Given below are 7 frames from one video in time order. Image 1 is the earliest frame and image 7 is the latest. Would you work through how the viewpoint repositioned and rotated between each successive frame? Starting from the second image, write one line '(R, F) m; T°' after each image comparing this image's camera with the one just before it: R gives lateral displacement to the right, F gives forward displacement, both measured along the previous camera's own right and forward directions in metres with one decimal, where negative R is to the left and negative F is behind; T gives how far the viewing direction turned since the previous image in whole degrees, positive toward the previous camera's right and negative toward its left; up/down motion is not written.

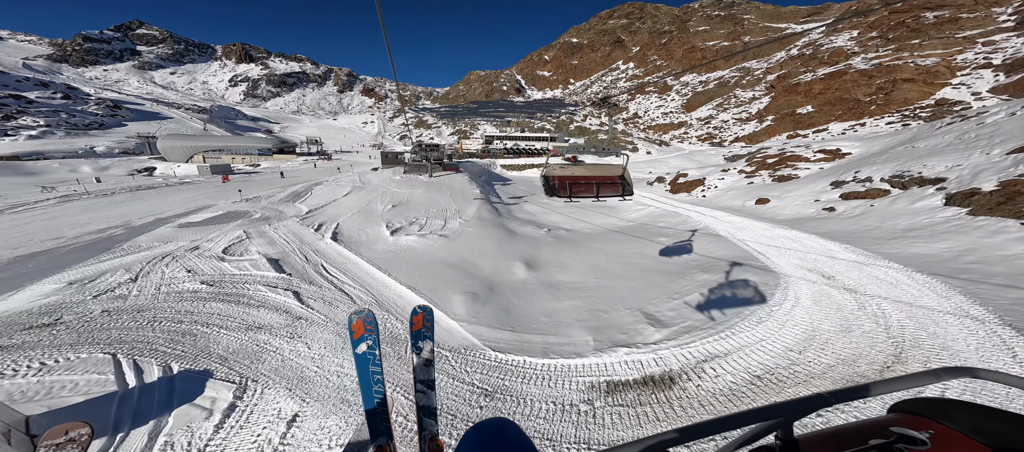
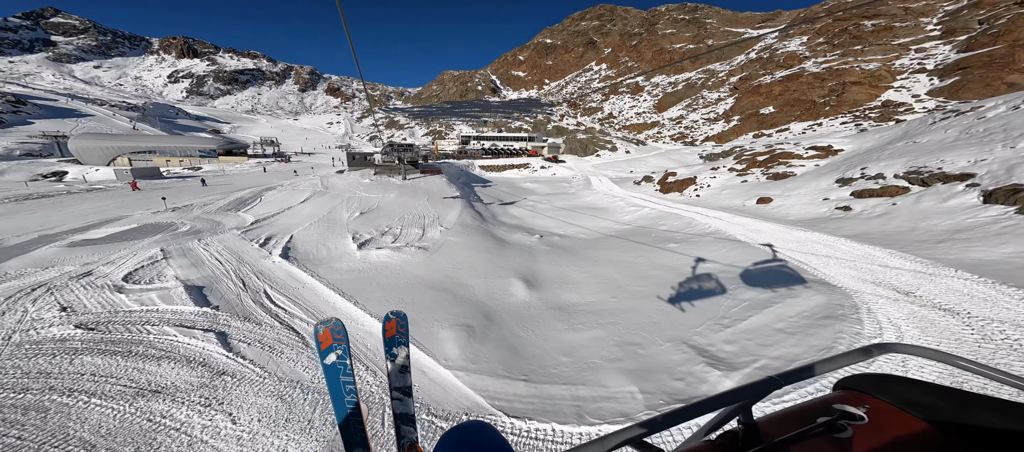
(-0.6, +1.8) m; +5°
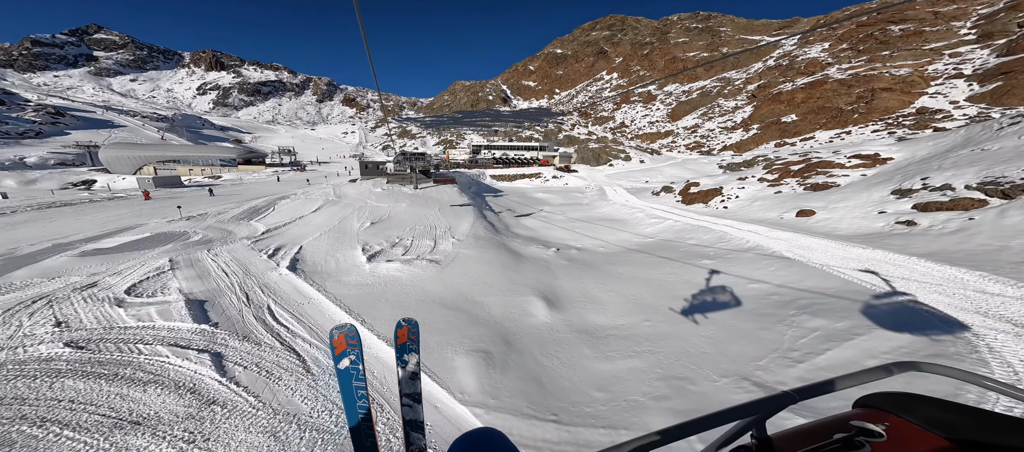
(-0.2, +0.7) m; -2°
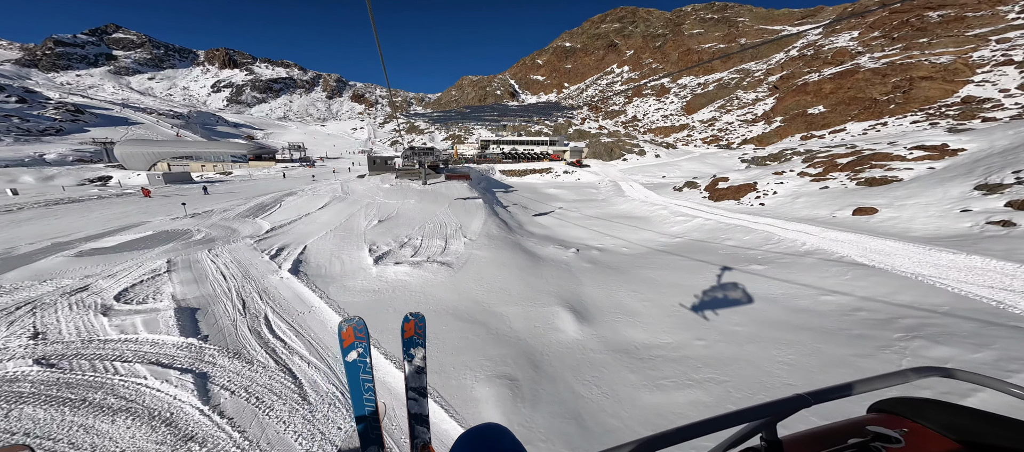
(-0.3, +1.1) m; -2°
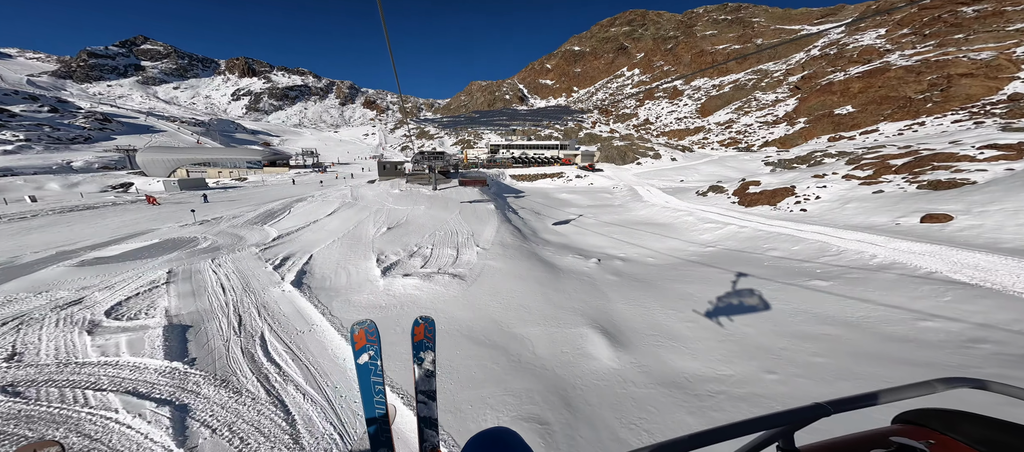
(-0.2, +0.9) m; -2°
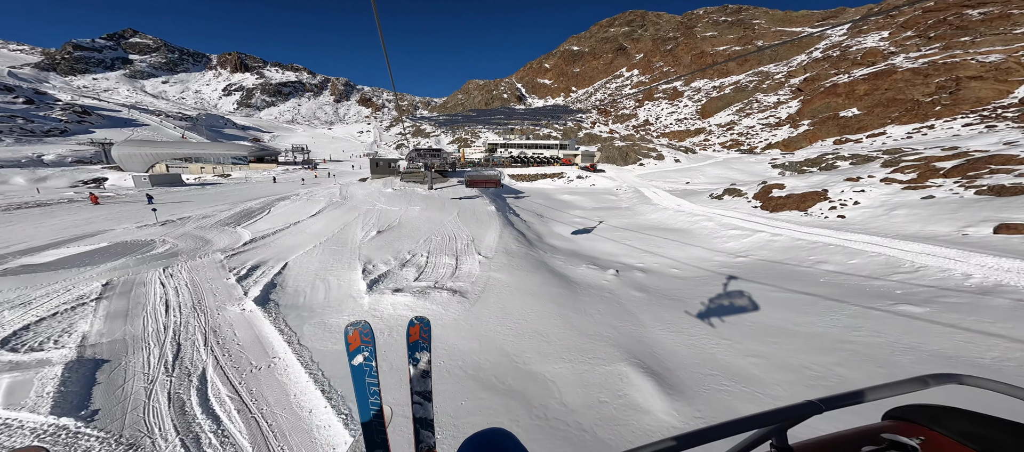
(-0.4, +1.6) m; +1°
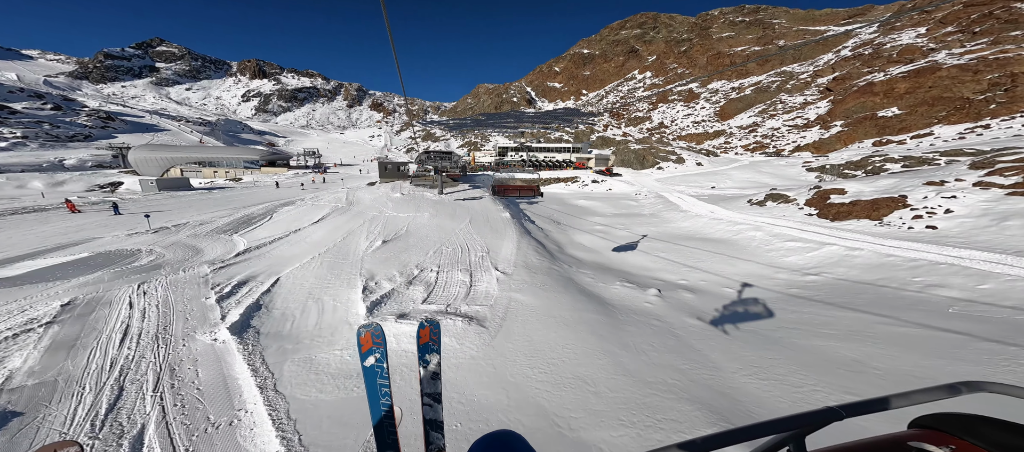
(-0.4, +1.6) m; -2°
